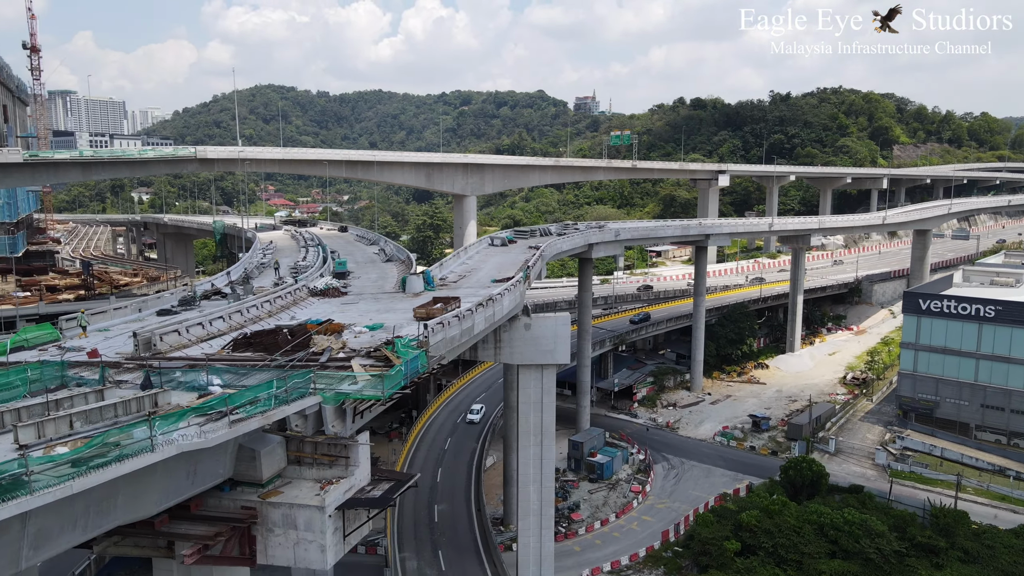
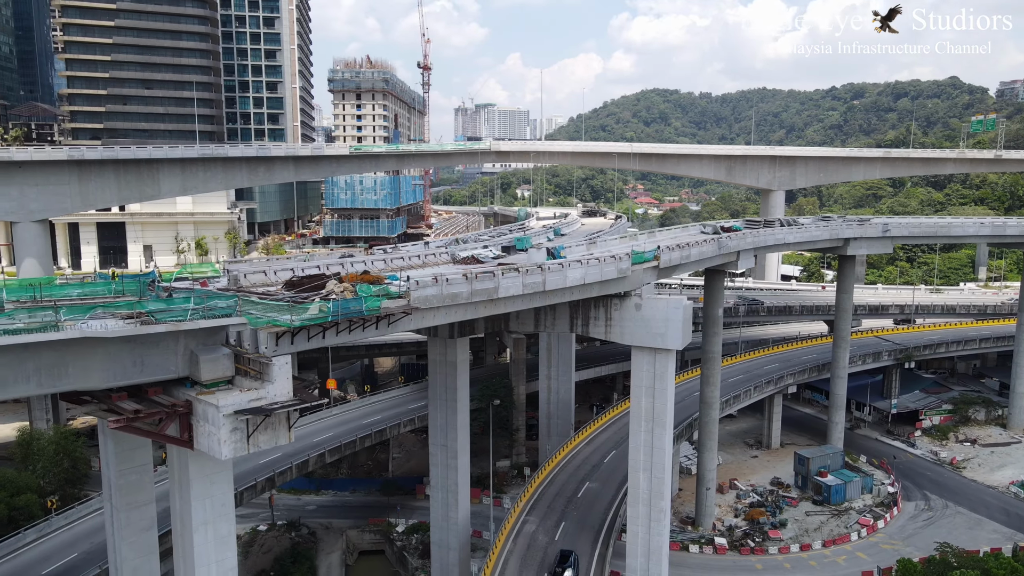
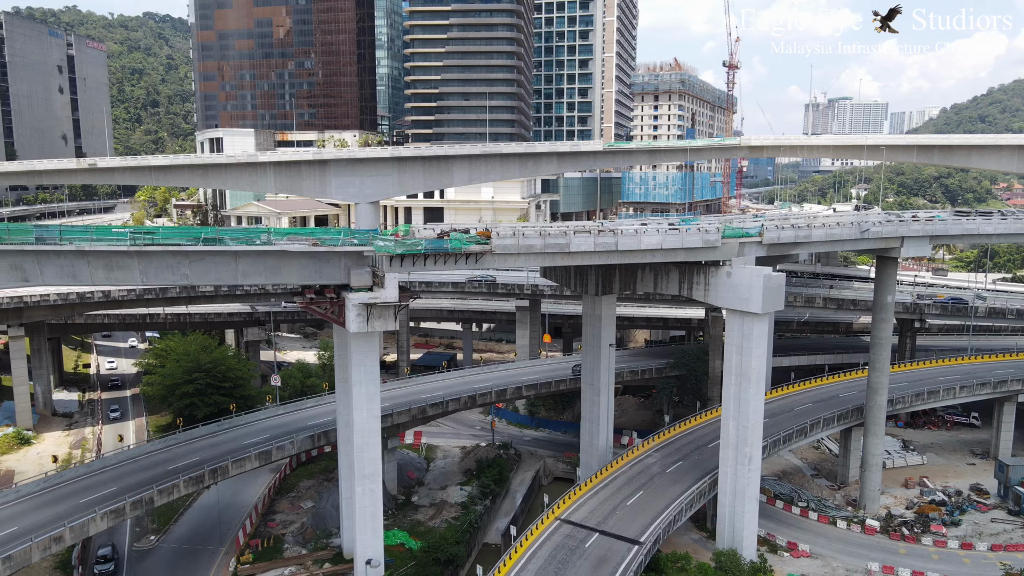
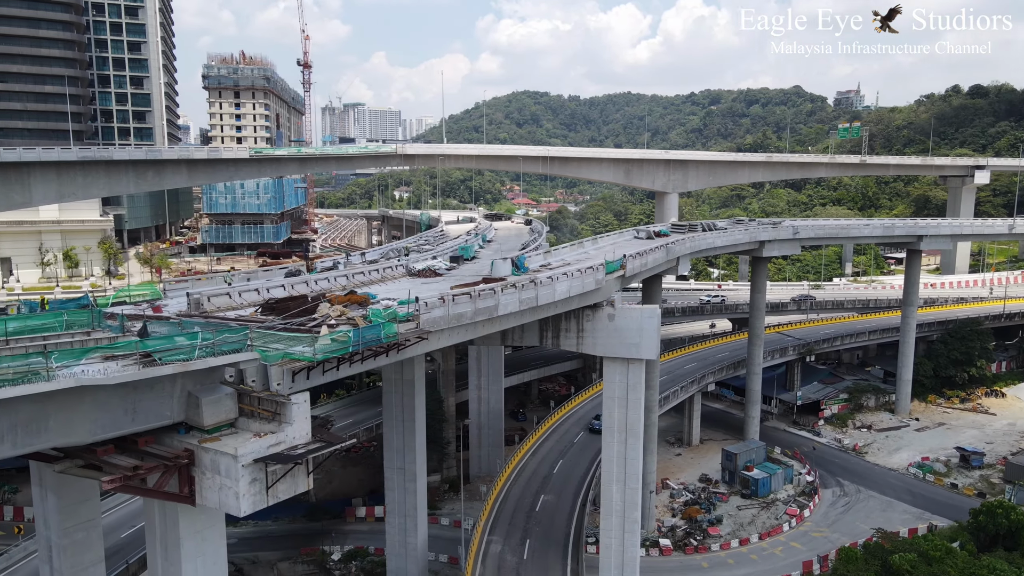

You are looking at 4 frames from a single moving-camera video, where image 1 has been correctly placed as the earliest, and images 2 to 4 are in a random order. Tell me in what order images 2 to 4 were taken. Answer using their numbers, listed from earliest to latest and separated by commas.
4, 2, 3
